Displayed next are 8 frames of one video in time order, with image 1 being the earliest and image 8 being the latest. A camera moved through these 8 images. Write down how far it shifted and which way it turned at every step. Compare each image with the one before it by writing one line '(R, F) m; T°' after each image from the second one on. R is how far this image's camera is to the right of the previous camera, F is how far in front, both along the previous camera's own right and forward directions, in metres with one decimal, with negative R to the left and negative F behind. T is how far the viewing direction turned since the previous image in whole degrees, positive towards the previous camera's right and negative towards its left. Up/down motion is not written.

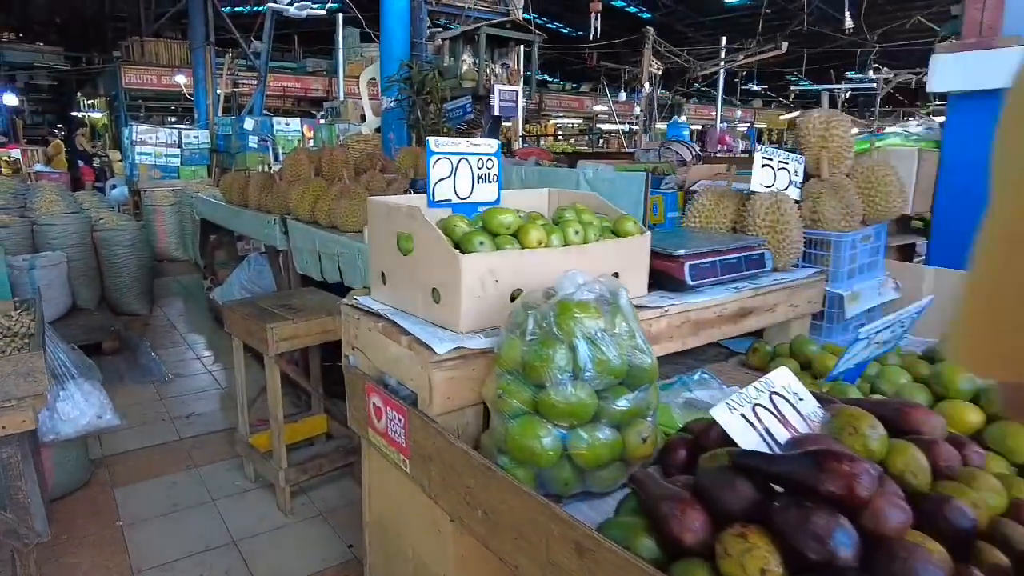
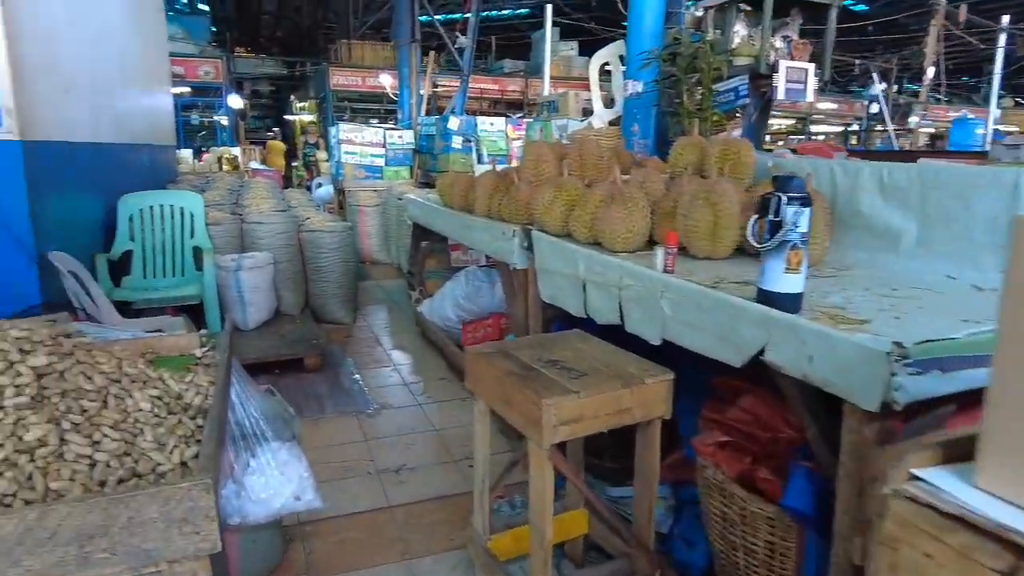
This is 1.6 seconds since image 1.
(-0.5, +0.8) m; -14°
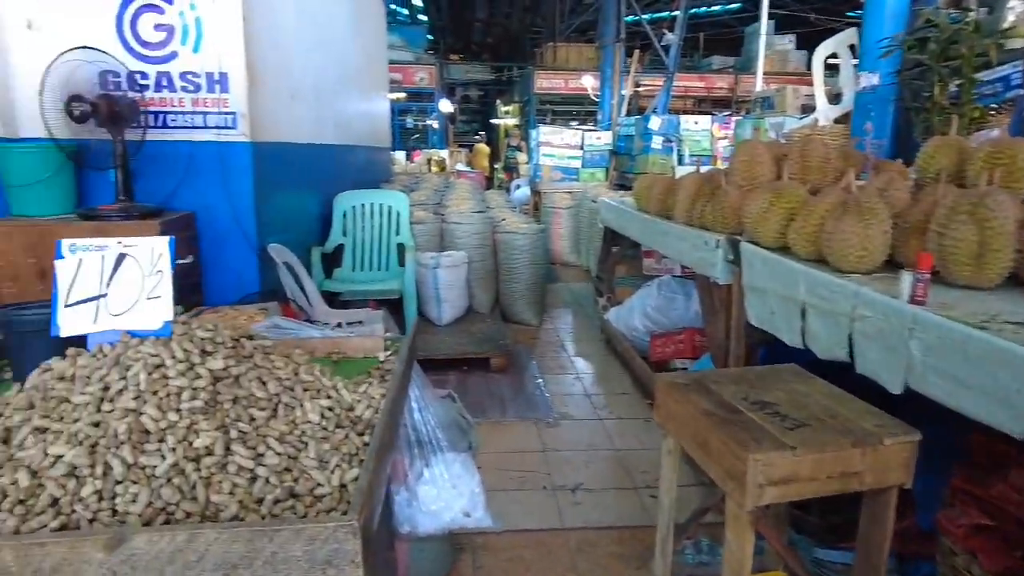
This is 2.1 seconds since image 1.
(0.0, +0.2) m; -16°
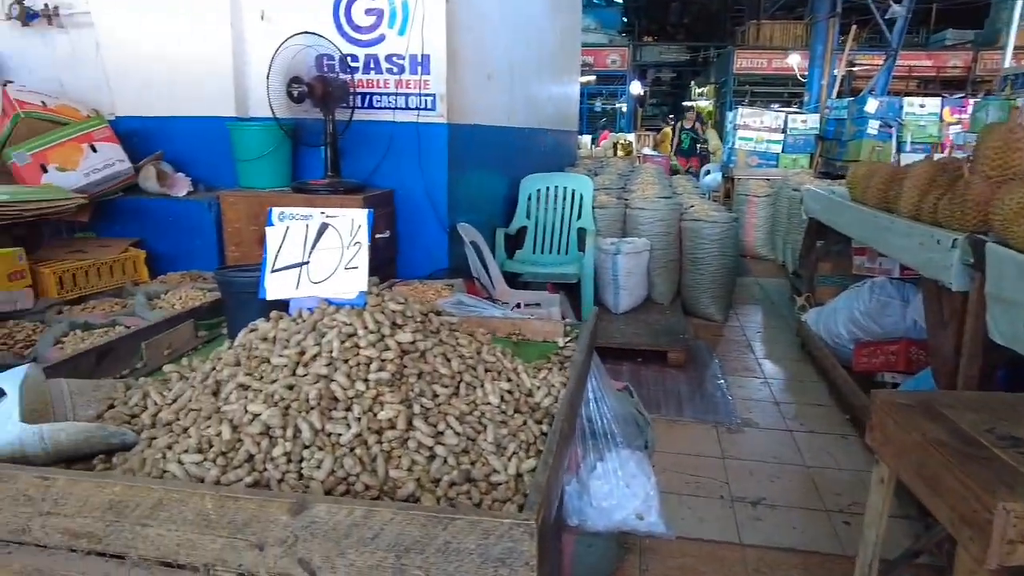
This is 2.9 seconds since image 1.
(0.0, +0.1) m; -14°
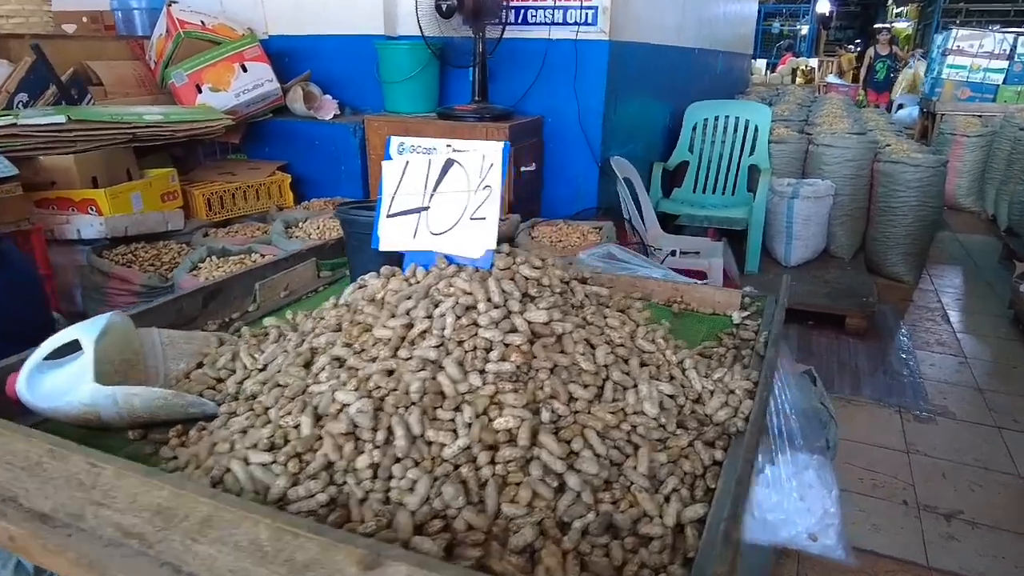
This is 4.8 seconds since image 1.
(0.0, +0.3) m; -12°
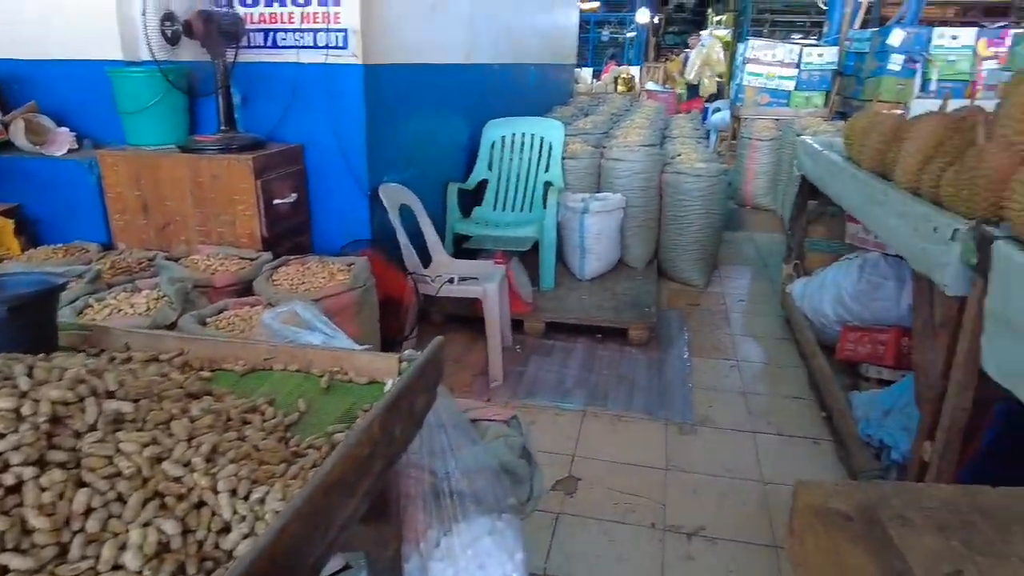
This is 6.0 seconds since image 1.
(+0.4, +0.1) m; +10°
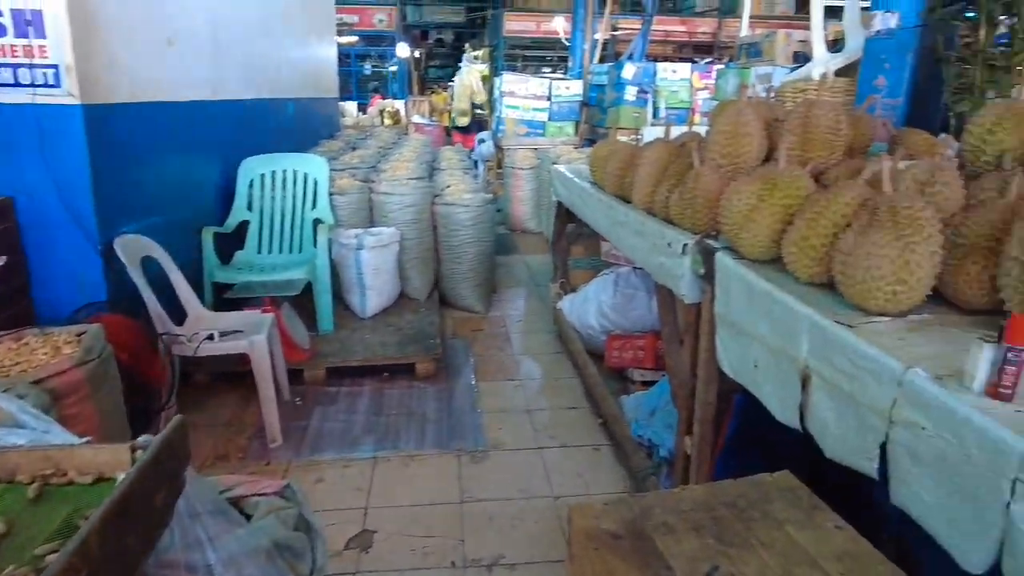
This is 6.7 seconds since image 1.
(+0.1, 0.0) m; +17°
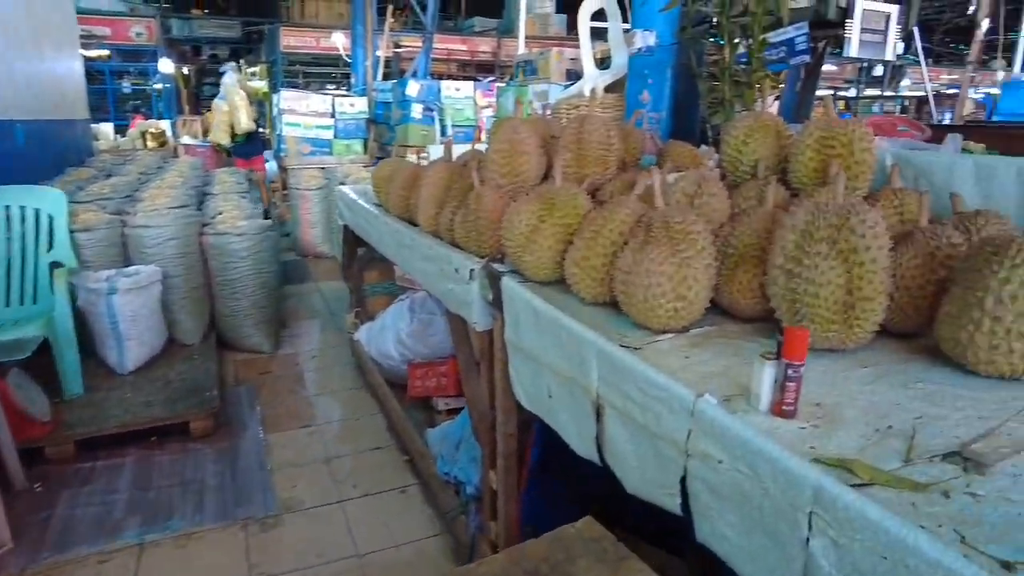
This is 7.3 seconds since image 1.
(+0.1, +0.1) m; +16°
